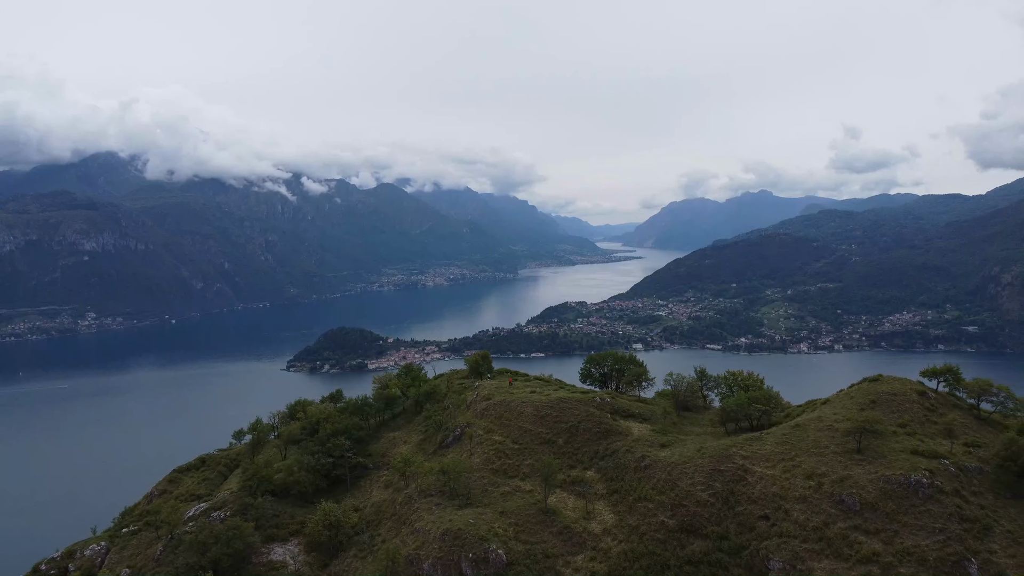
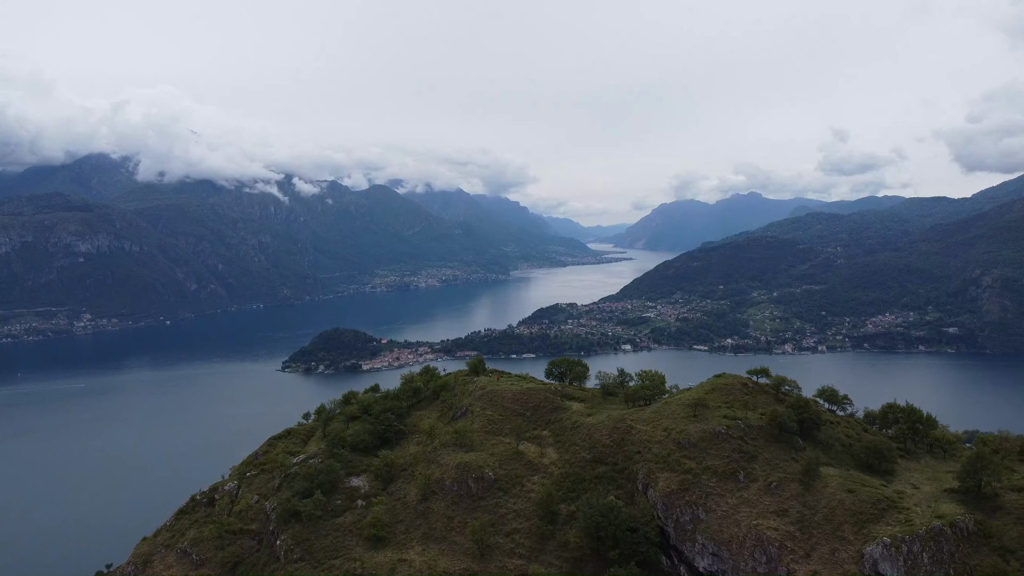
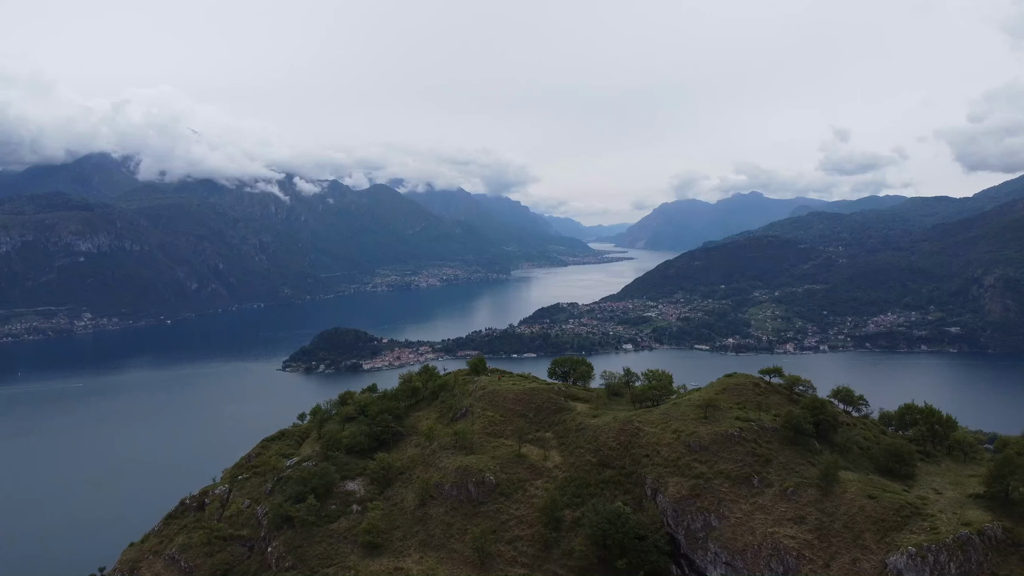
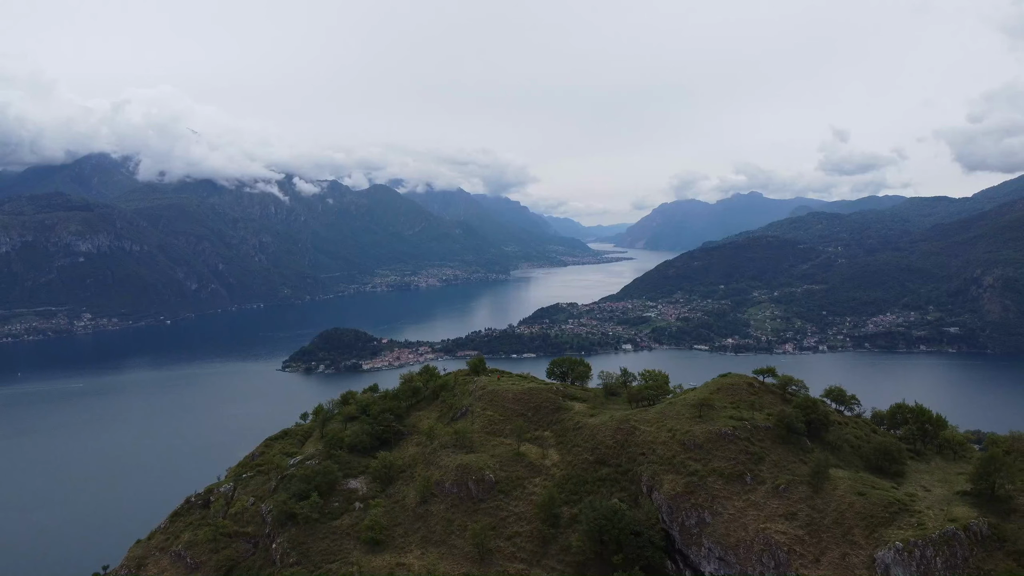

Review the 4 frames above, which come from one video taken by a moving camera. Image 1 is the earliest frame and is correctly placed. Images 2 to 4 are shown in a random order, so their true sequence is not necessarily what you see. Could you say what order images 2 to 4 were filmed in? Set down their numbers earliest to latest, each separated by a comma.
3, 4, 2
